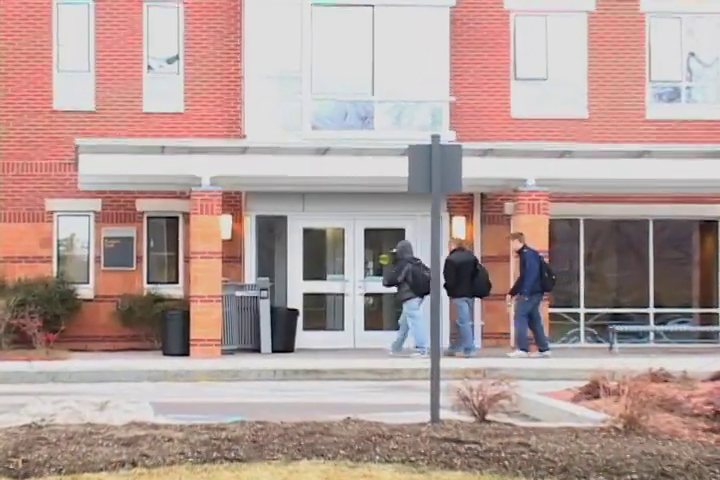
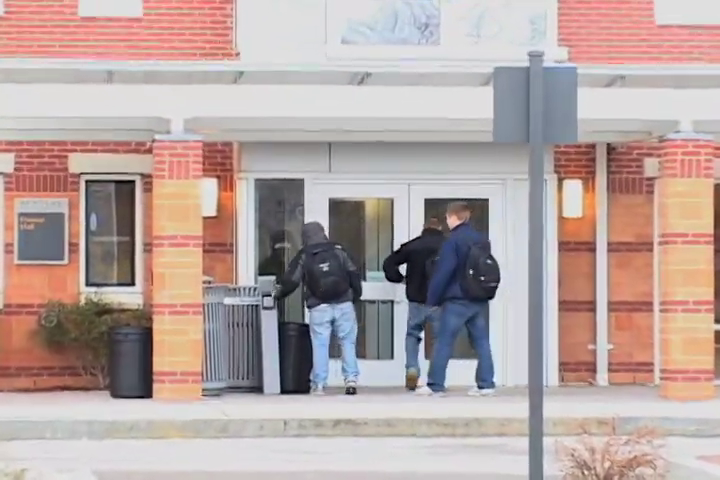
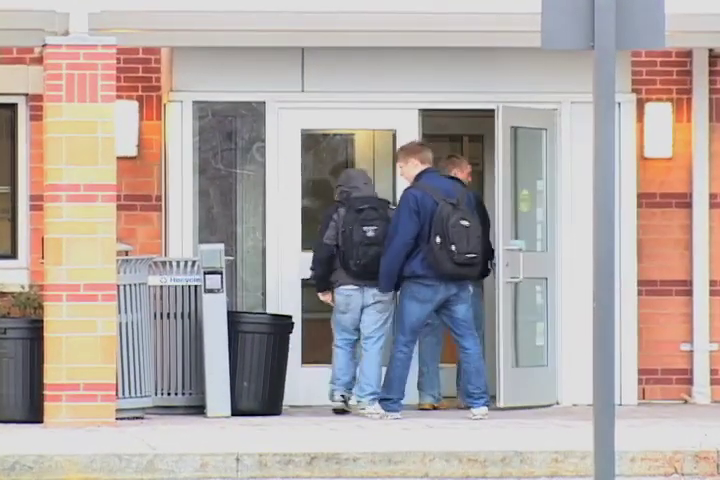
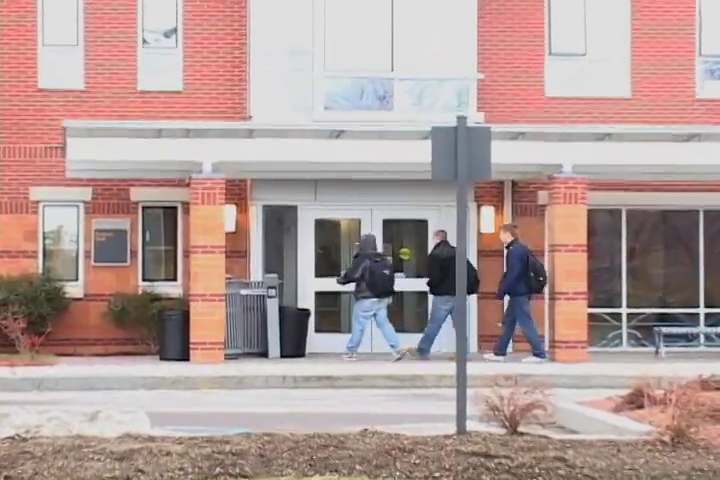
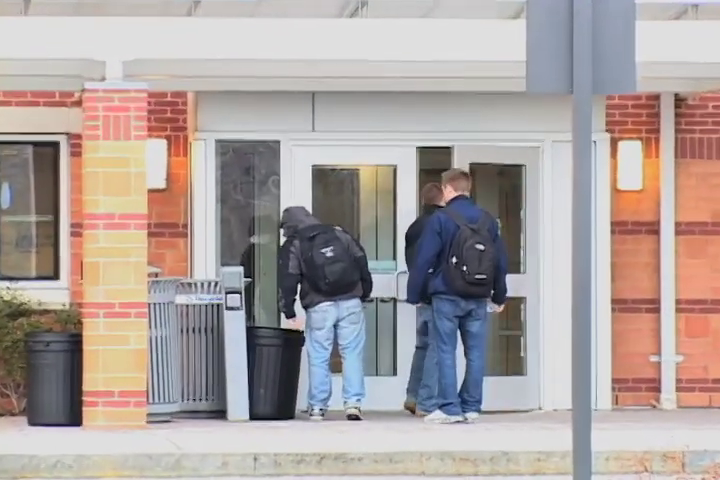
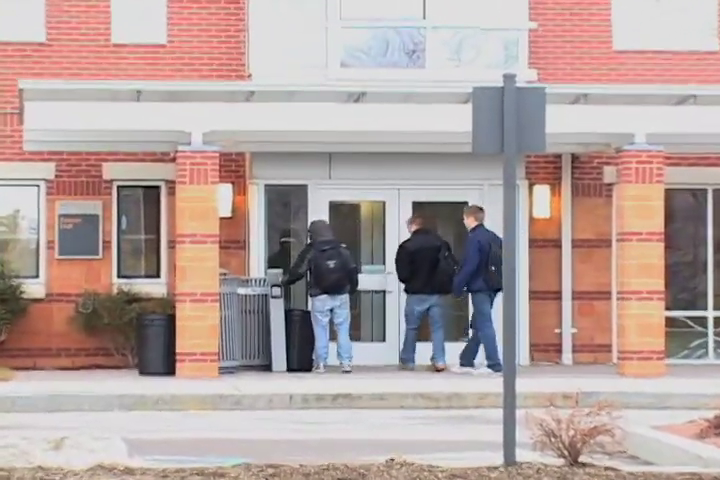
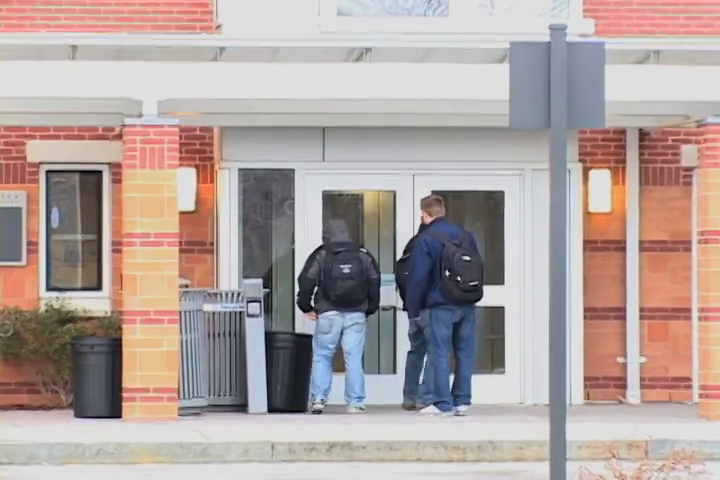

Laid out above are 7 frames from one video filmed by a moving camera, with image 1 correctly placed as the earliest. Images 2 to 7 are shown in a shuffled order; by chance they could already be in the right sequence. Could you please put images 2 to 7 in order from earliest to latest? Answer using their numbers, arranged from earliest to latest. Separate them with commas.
4, 6, 2, 7, 5, 3
